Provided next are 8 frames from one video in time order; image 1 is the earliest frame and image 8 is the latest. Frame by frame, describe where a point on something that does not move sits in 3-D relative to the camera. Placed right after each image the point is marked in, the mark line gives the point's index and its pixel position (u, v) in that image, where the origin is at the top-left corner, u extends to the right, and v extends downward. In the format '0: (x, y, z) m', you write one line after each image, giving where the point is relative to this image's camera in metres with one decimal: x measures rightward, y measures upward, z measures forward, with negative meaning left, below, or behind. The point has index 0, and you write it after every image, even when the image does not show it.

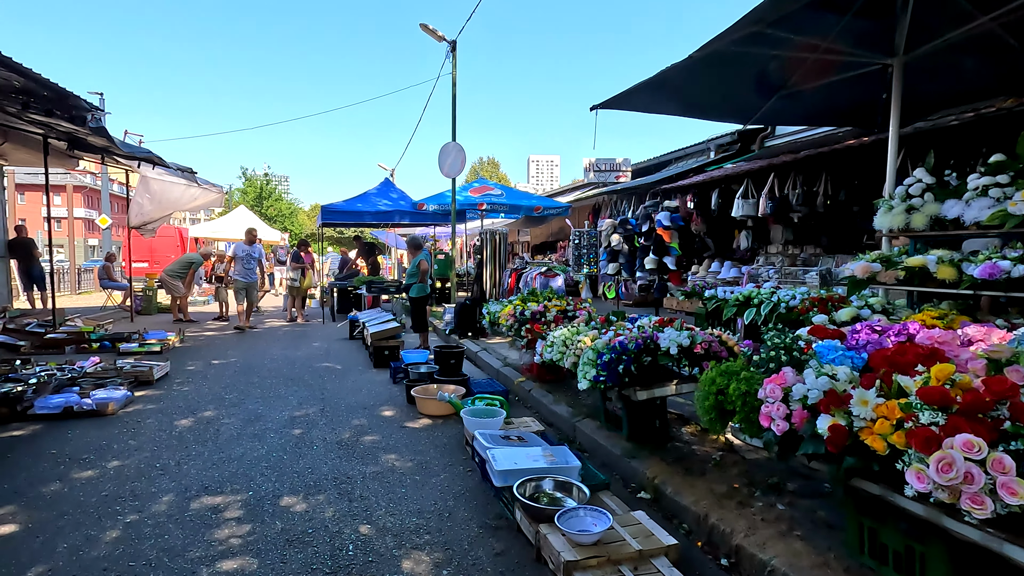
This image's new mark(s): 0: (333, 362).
0: (-2.4, -1.0, +7.2) m
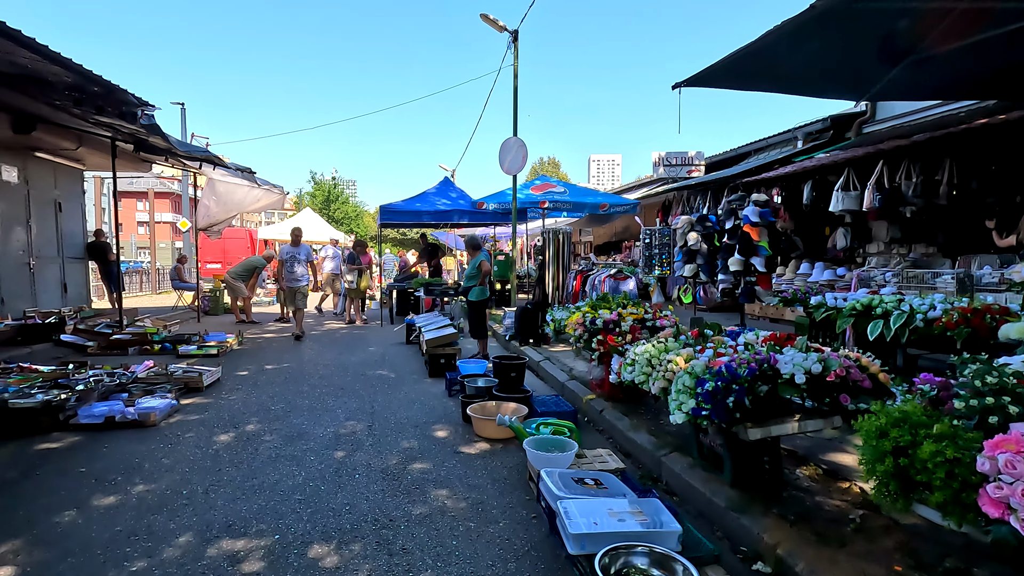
0: (-1.6, -1.0, +6.8) m
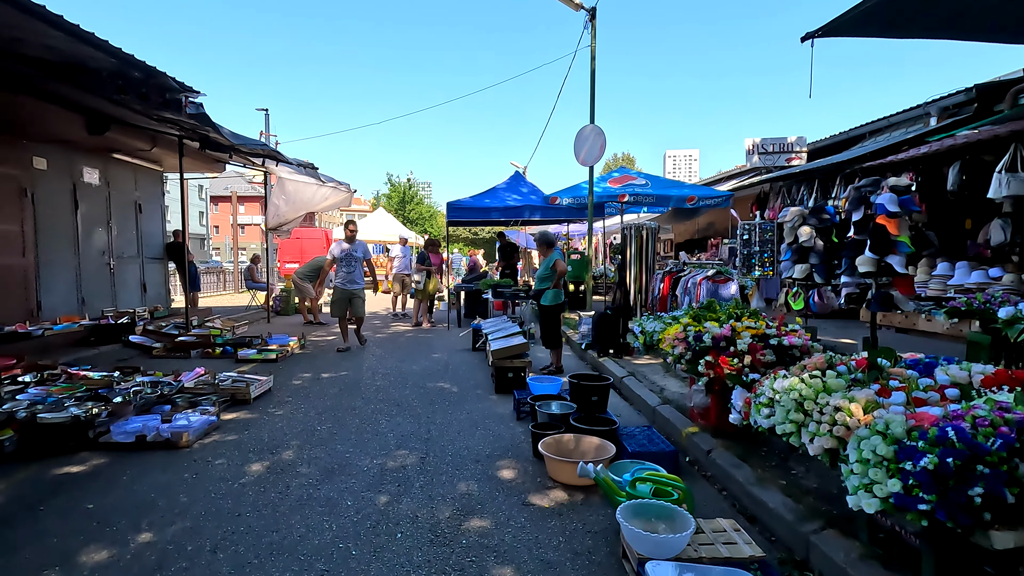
0: (-0.7, -1.1, +6.1) m
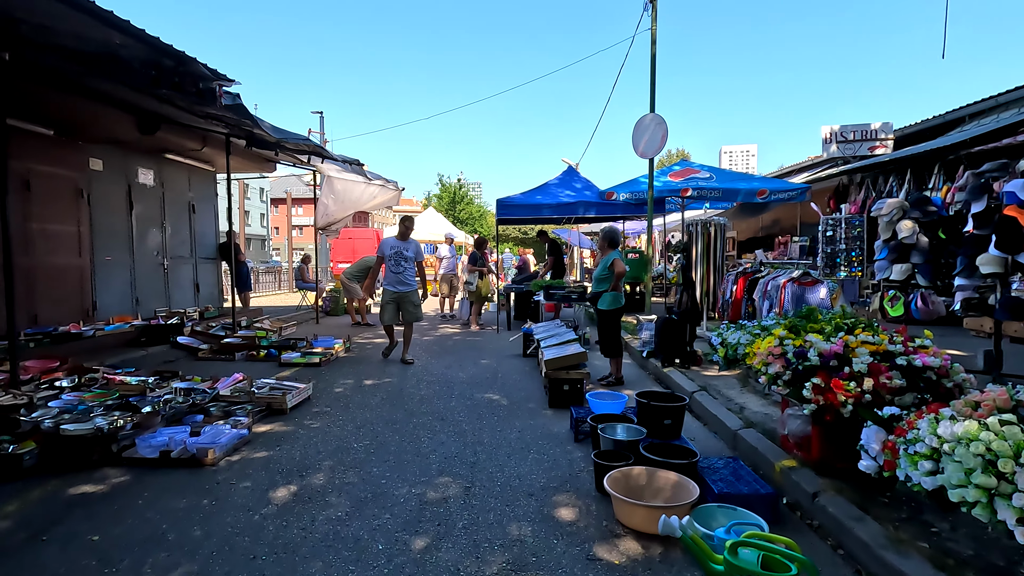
0: (-0.2, -1.1, +5.6) m
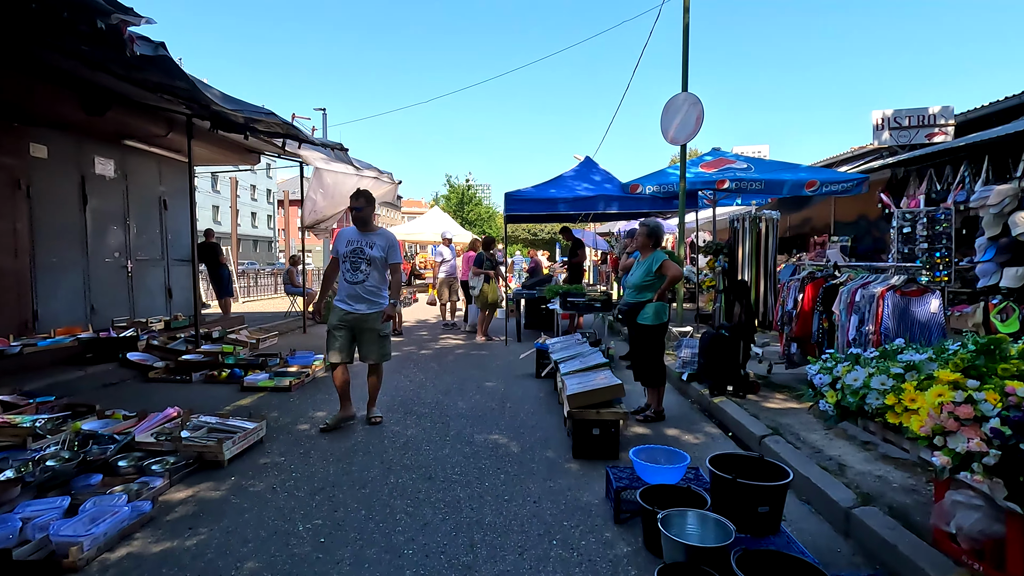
0: (-0.1, -1.2, +4.3) m
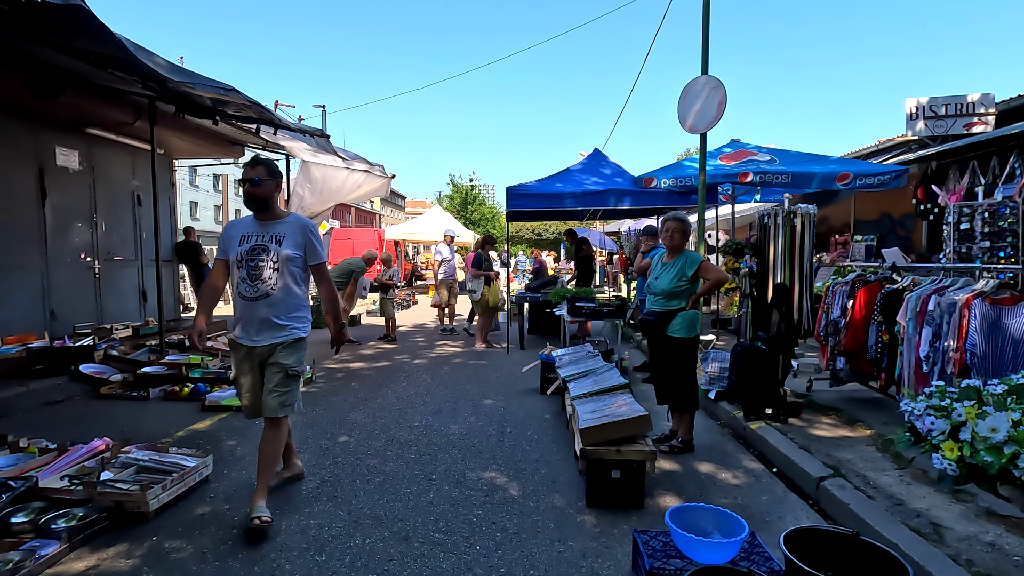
0: (-0.1, -1.2, +3.6) m
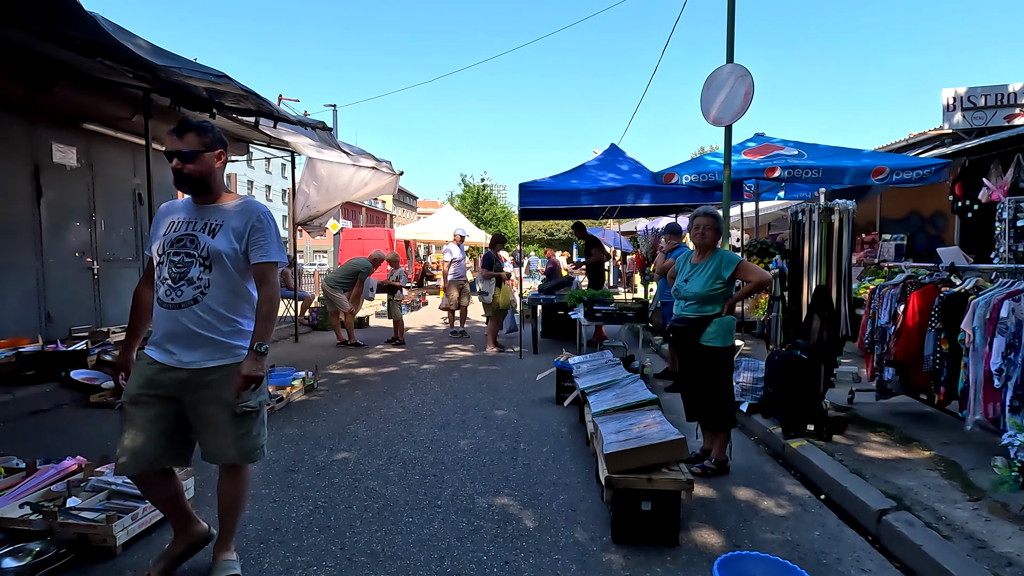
0: (0.0, -1.3, +3.2) m
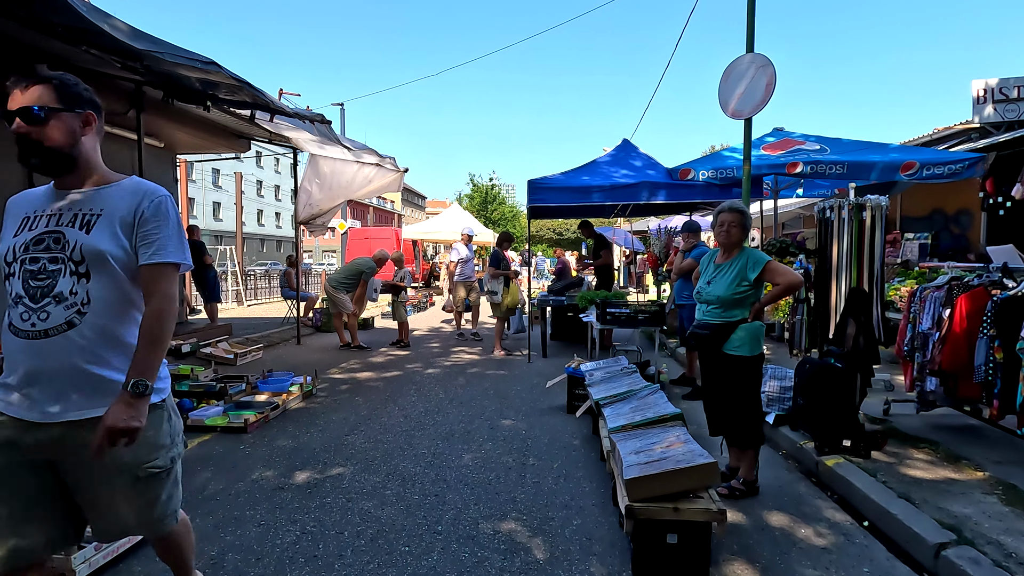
0: (+0.1, -1.3, +2.9) m
